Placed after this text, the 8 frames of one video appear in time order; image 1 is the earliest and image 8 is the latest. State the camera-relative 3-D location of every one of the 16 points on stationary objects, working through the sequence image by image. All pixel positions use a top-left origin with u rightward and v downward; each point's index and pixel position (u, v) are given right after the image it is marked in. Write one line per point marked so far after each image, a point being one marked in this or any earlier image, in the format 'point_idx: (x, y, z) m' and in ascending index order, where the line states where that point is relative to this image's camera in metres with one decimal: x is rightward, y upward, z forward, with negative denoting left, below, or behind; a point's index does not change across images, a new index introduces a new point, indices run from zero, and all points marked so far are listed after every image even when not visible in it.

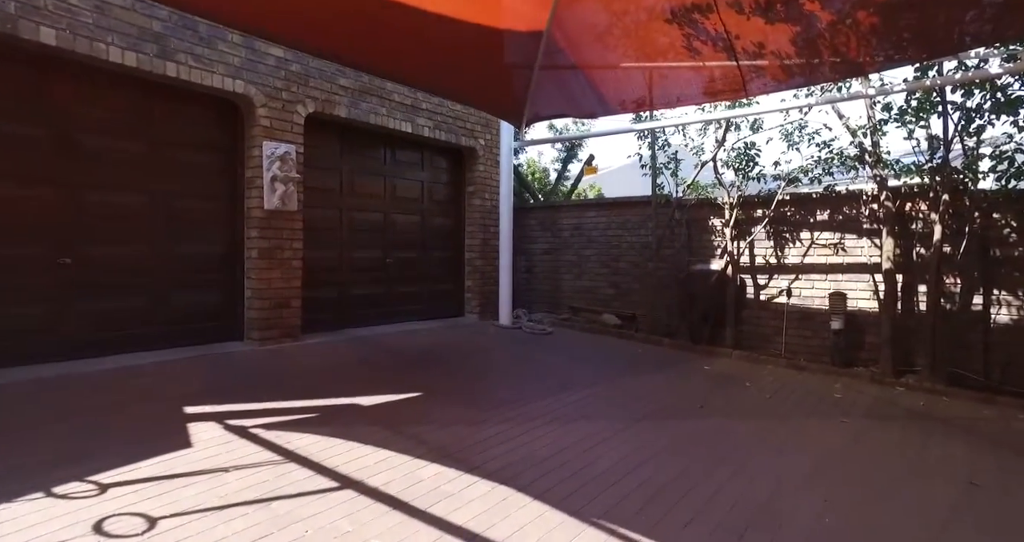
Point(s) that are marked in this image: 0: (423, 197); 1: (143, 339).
0: (-1.1, +0.9, +6.8) m
1: (-3.0, -0.6, +4.4) m
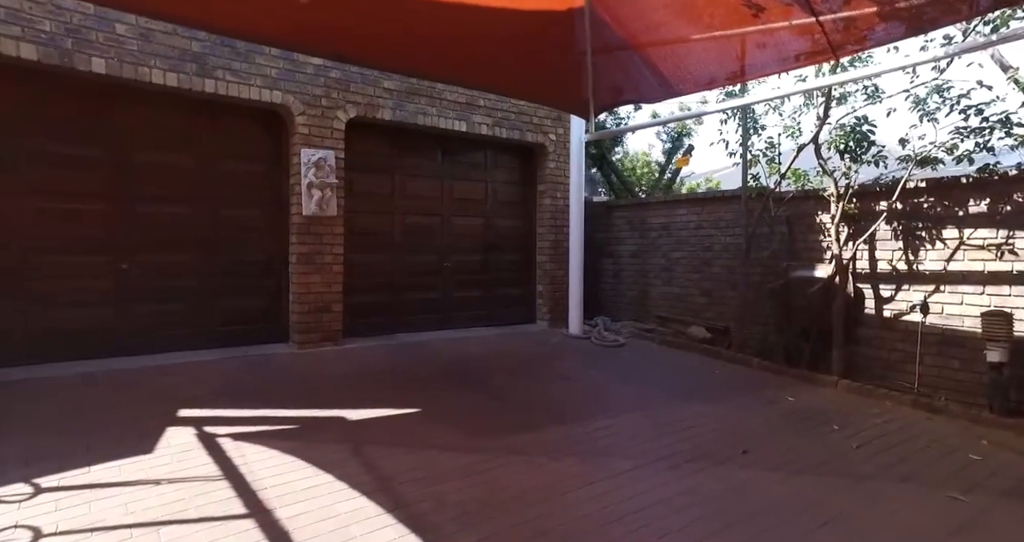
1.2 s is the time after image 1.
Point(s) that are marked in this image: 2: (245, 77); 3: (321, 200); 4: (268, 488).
0: (-0.3, +0.9, +6.5) m
1: (-2.8, -0.6, +4.8) m
2: (-2.3, +1.7, +4.6) m
3: (-1.7, +0.7, +5.0) m
4: (-1.2, -1.1, +2.7) m
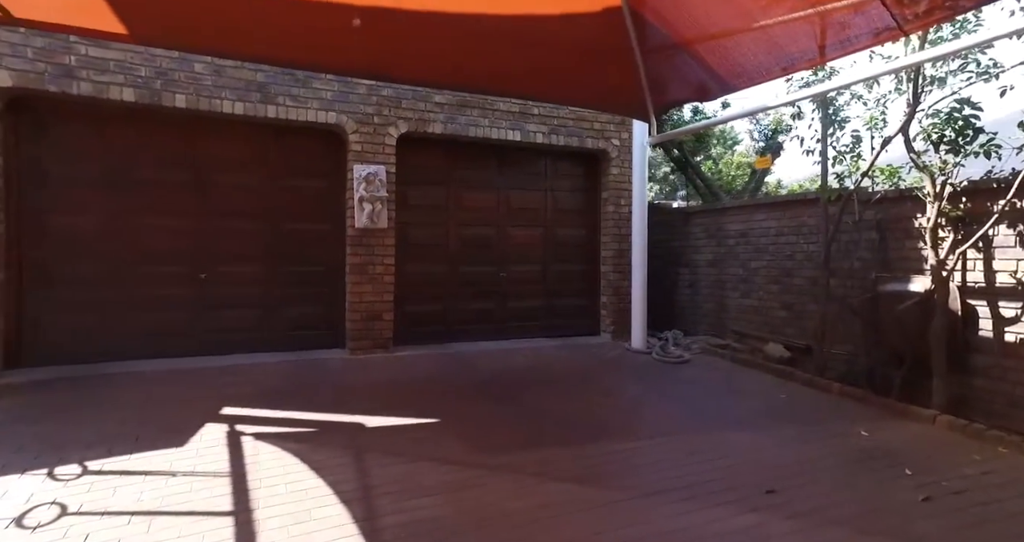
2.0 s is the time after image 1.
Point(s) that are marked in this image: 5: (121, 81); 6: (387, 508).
0: (+0.4, +0.7, +6.4) m
1: (-2.4, -0.7, +5.2) m
2: (-1.9, +1.6, +5.0) m
3: (-1.3, +0.6, +5.2) m
4: (-1.3, -1.1, +2.9) m
5: (-3.2, +1.6, +4.5) m
6: (-0.6, -1.2, +2.7) m
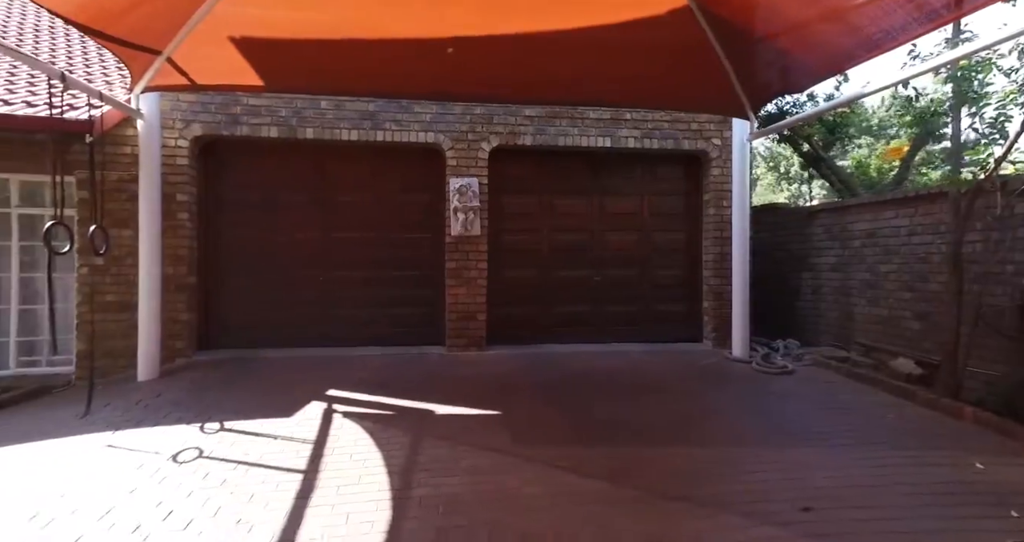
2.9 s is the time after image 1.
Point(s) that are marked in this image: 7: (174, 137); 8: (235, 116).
0: (+1.5, +0.7, +6.3) m
1: (-1.5, -0.7, +6.0) m
2: (-1.1, +1.5, +5.7) m
3: (-0.5, +0.5, +5.7) m
4: (-1.1, -1.2, +3.4) m
5: (-2.5, +1.5, +5.5) m
6: (-0.5, -1.2, +3.0) m
7: (-3.3, +1.3, +5.3) m
8: (-2.8, +1.6, +5.5) m
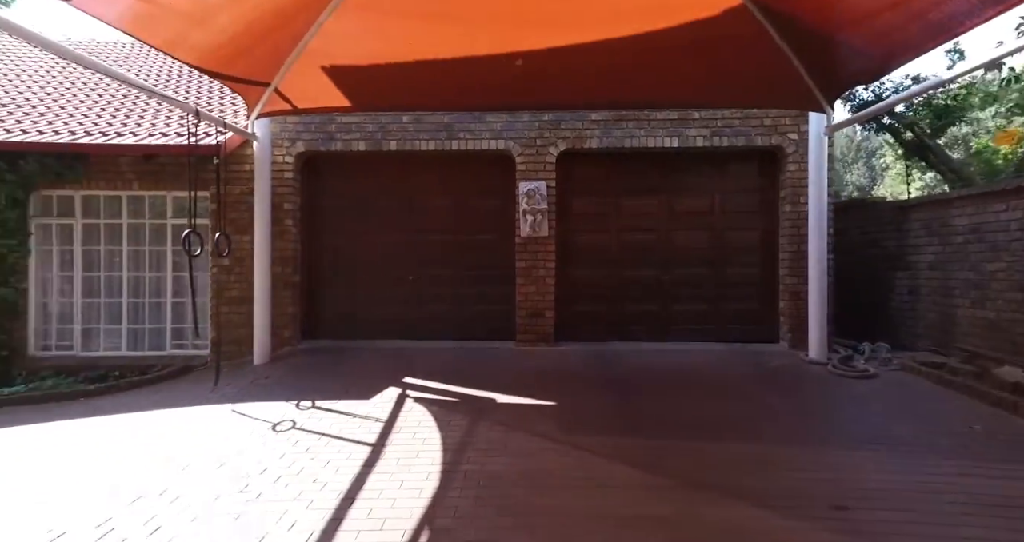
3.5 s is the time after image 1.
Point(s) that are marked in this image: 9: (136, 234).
0: (+2.4, +0.7, +6.2) m
1: (-0.7, -0.7, +6.5) m
2: (-0.4, +1.6, +6.1) m
3: (+0.2, +0.5, +6.0) m
4: (-0.8, -1.2, +3.9) m
5: (-1.7, +1.5, +6.2) m
6: (-0.3, -1.2, +3.4) m
7: (-2.6, +1.3, +6.2) m
8: (-2.1, +1.6, +6.2) m
9: (-4.4, +0.4, +6.4) m
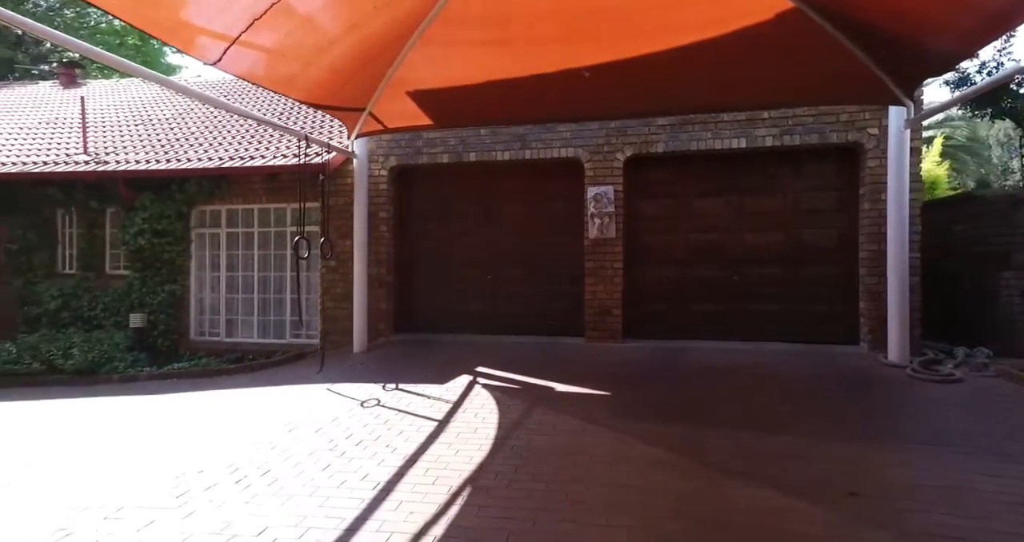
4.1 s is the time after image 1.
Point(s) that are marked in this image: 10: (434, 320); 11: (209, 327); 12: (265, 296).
0: (+3.2, +0.7, +6.1) m
1: (+0.2, -0.7, +7.0) m
2: (+0.5, +1.6, +6.5) m
3: (+1.0, +0.5, +6.3) m
4: (-0.4, -1.2, +4.4) m
5: (-0.9, +1.5, +6.9) m
6: (+0.1, -1.2, +3.8) m
7: (-1.7, +1.3, +7.0) m
8: (-1.2, +1.6, +6.9) m
9: (-3.5, +0.4, +7.6) m
10: (-1.1, -0.7, +7.3) m
11: (-4.3, -0.8, +7.7) m
12: (-3.5, -0.3, +7.6) m
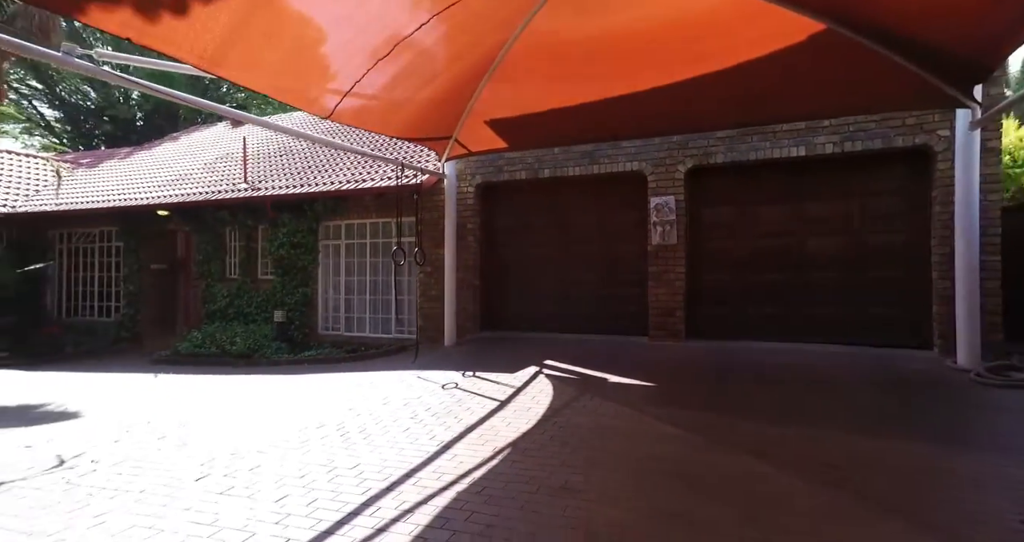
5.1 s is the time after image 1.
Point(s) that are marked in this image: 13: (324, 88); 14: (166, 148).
0: (+3.9, +0.7, +6.2) m
1: (+1.2, -0.8, +7.6) m
2: (+1.4, +1.5, +7.1) m
3: (+1.9, +0.5, +6.8) m
4: (+0.1, -1.2, +5.2) m
5: (+0.1, +1.5, +7.7) m
6: (+0.4, -1.2, +4.5) m
7: (-0.7, +1.3, +8.0) m
8: (-0.2, +1.5, +7.8) m
9: (-2.3, +0.3, +8.9) m
10: (+0.1, -0.7, +8.2) m
11: (-3.1, -0.9, +9.2) m
12: (-2.3, -0.4, +8.9) m
13: (-1.7, +1.6, +4.8) m
14: (-8.3, +3.0, +13.0) m
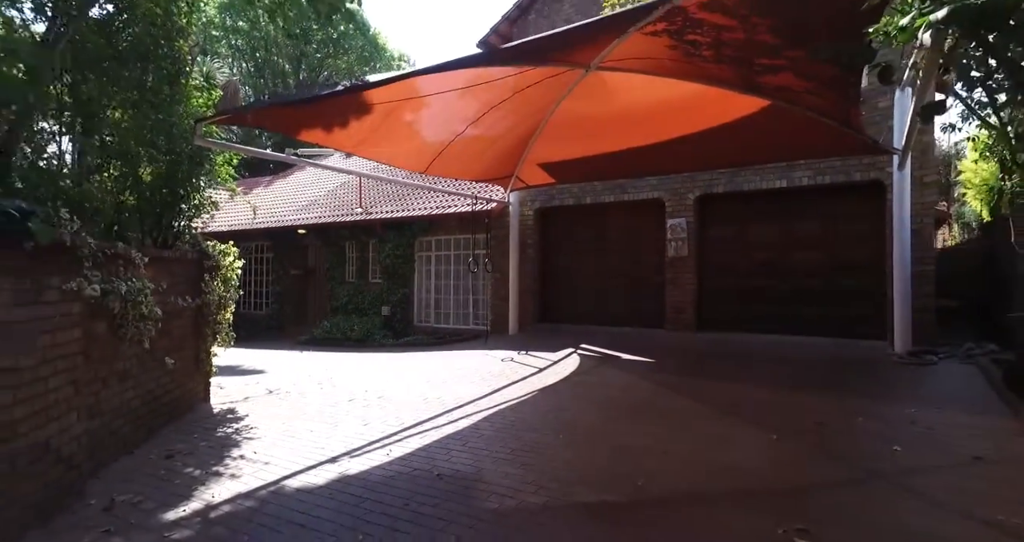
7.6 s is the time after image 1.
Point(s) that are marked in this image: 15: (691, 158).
0: (+4.6, +0.6, +7.7) m
1: (+2.1, -0.9, +9.5) m
2: (+2.2, +1.4, +9.0) m
3: (+2.6, +0.4, +8.6) m
4: (+0.6, -1.3, +7.3) m
5: (+1.1, +1.4, +9.8) m
6: (+0.8, -1.3, +6.6) m
7: (+0.3, +1.2, +10.2) m
8: (+0.8, +1.4, +10.0) m
9: (-1.1, +0.2, +11.3) m
10: (+1.0, -0.8, +10.2) m
11: (-1.9, -1.0, +11.8) m
12: (-1.2, -0.5, +11.4) m
13: (-1.2, +1.6, +7.2) m
14: (-6.5, +2.8, +16.3) m
15: (+2.6, +1.7, +7.7) m
